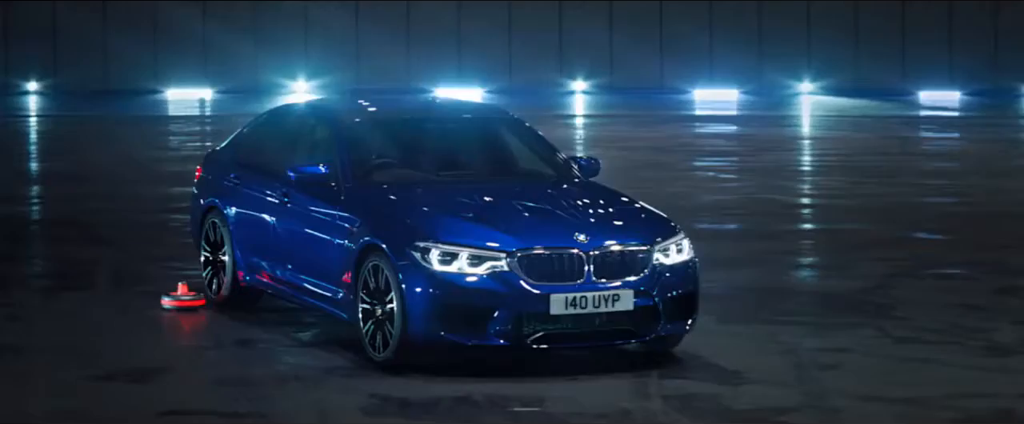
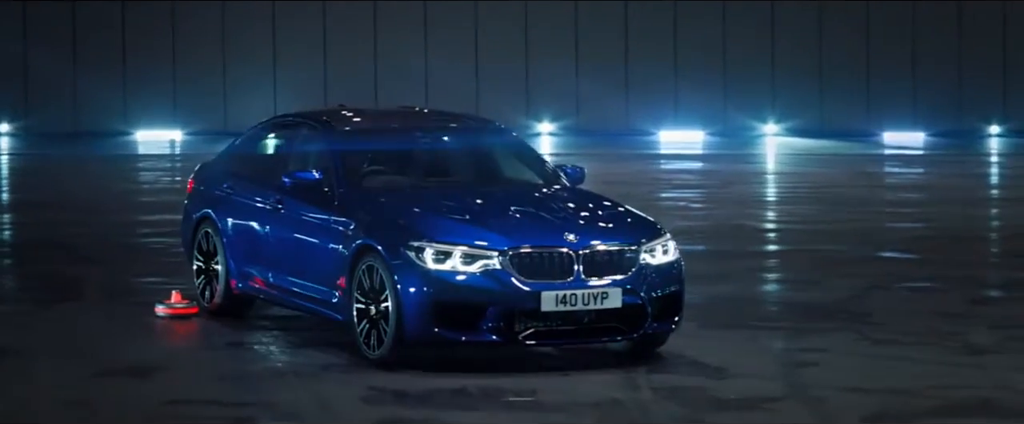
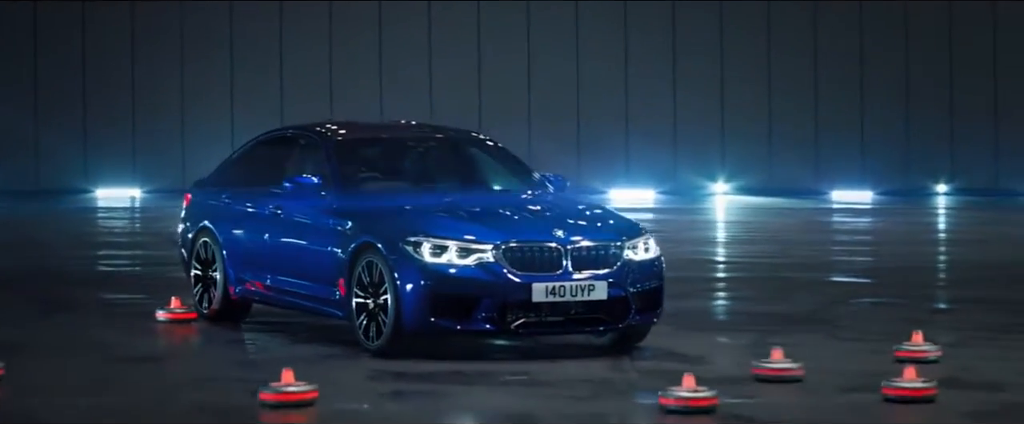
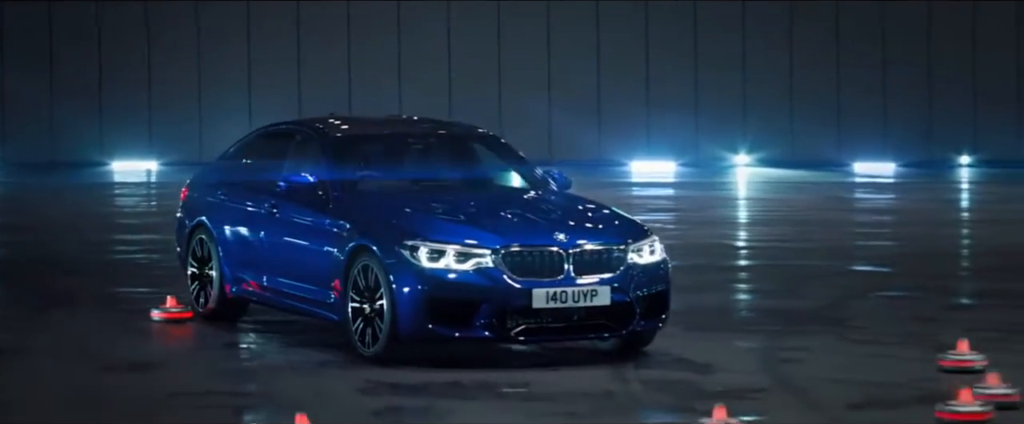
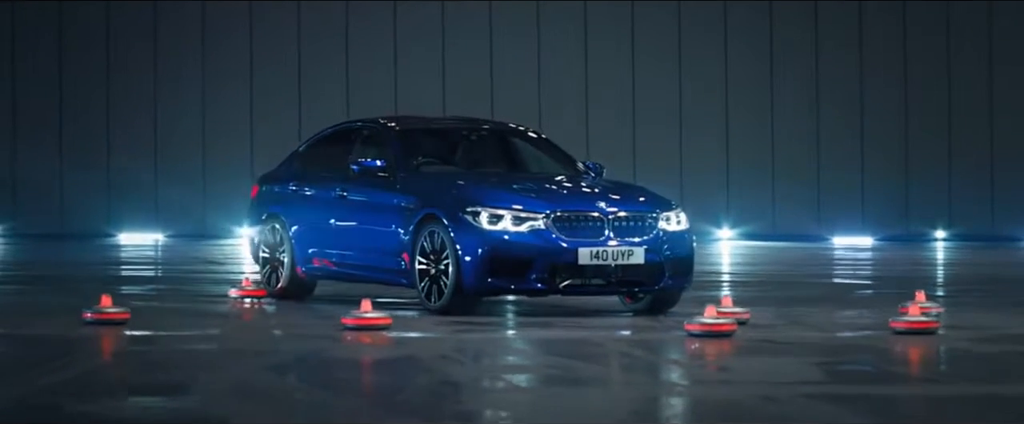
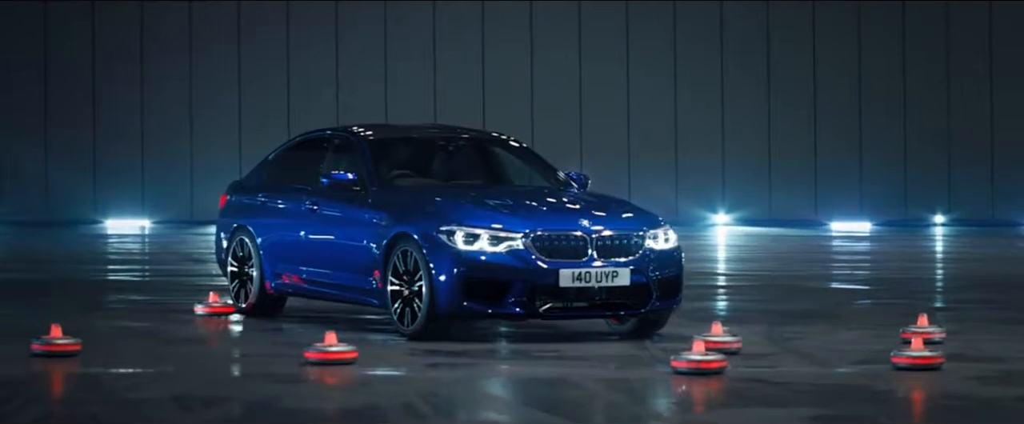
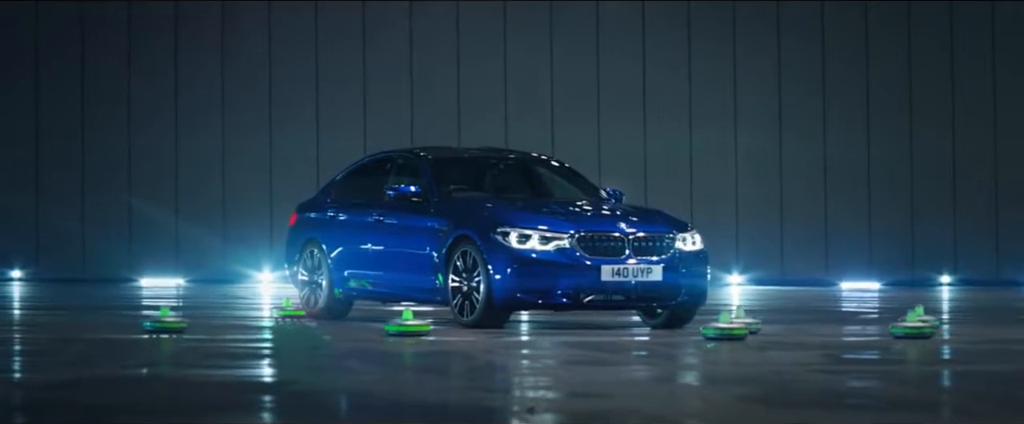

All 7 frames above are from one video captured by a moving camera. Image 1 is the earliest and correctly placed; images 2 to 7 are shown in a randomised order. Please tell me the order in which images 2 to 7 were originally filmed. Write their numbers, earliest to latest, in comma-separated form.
2, 4, 3, 6, 5, 7
